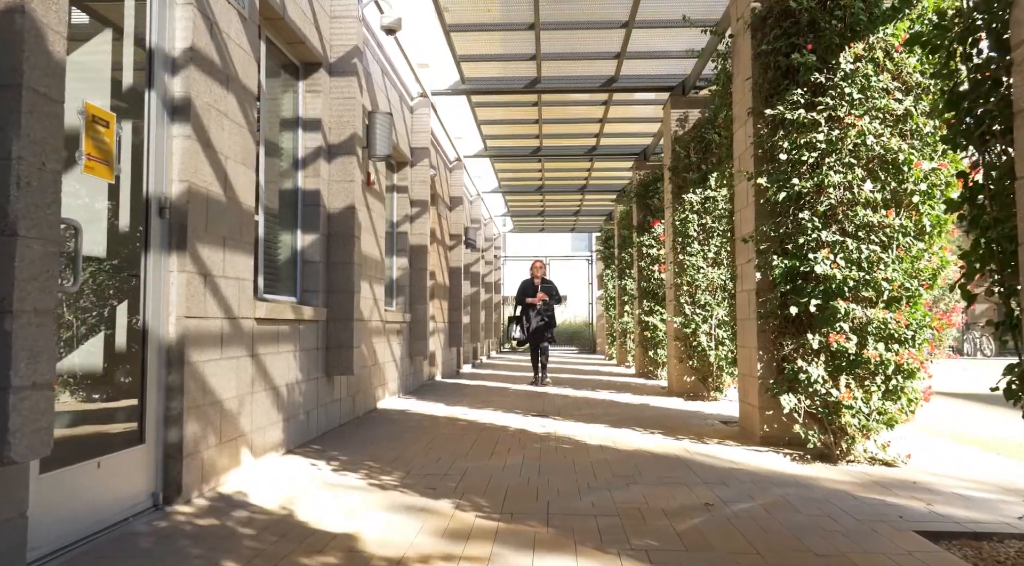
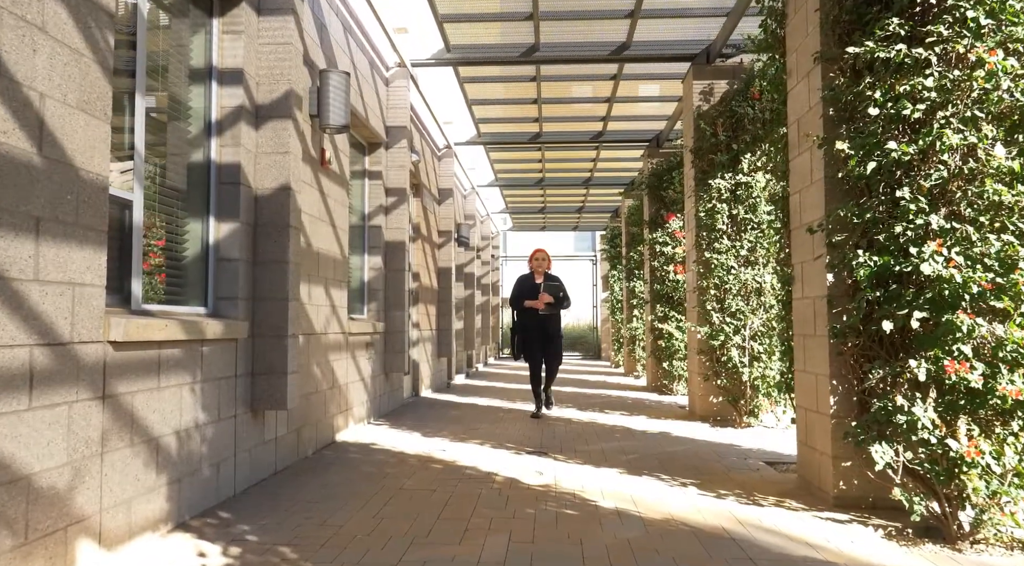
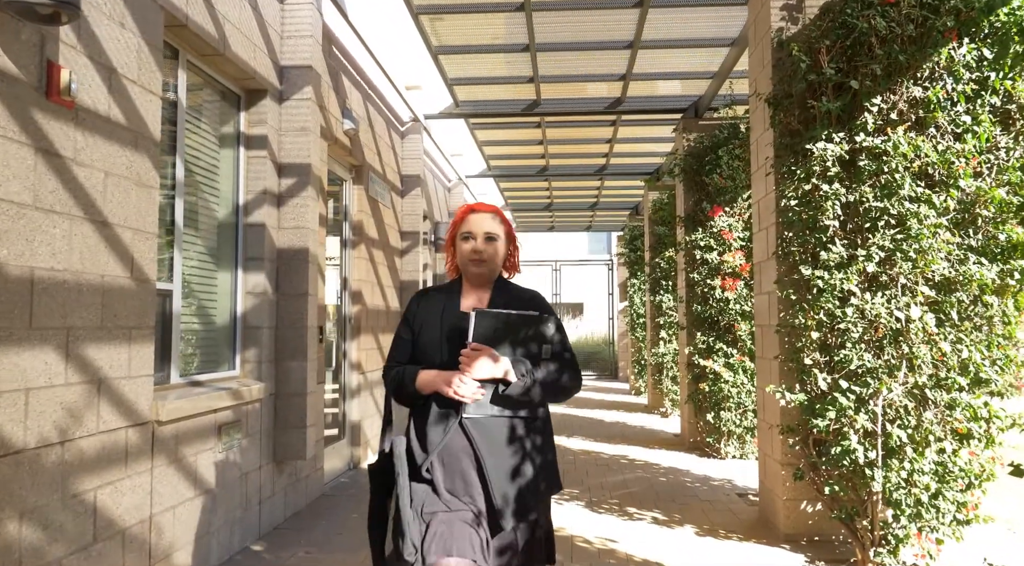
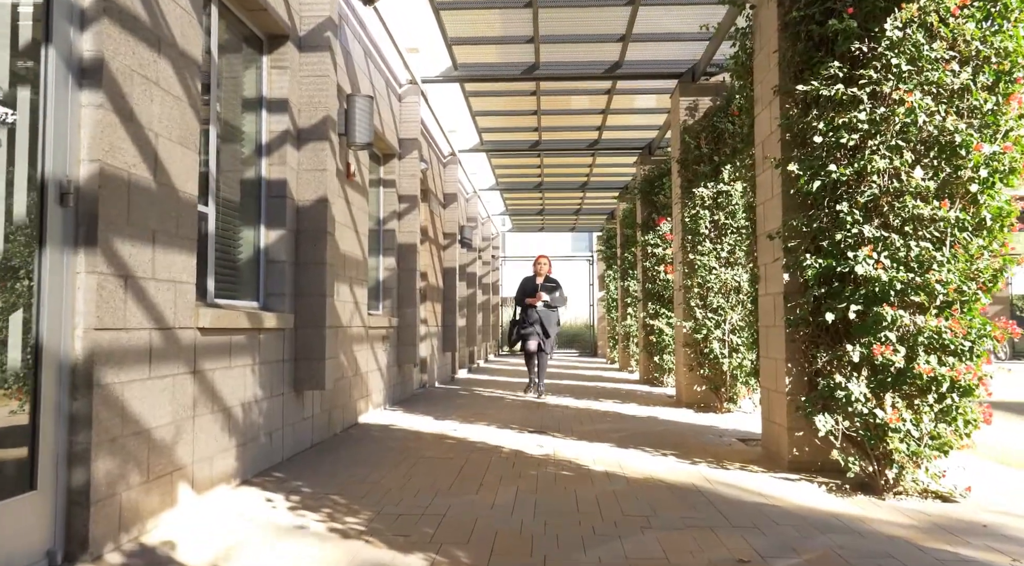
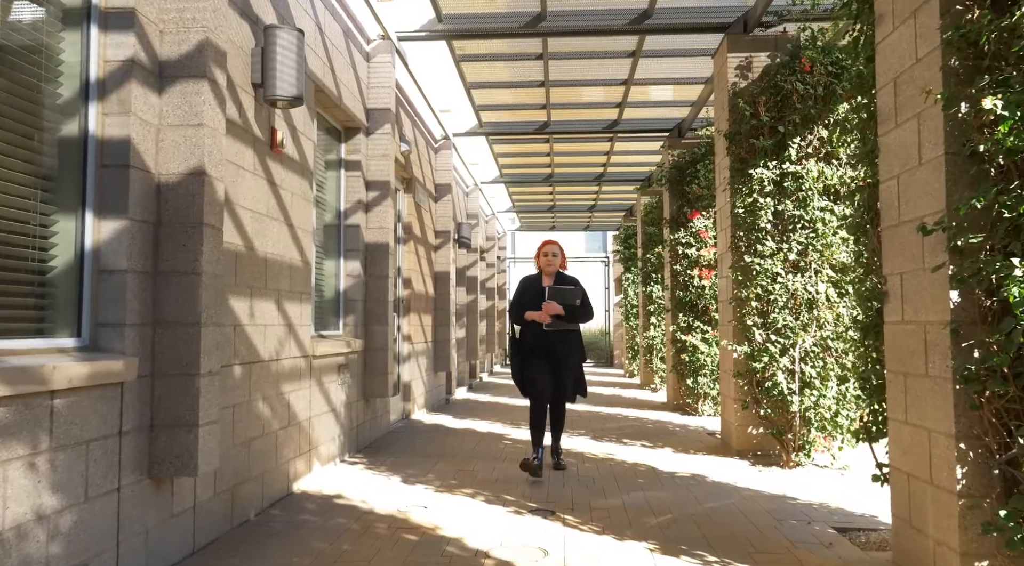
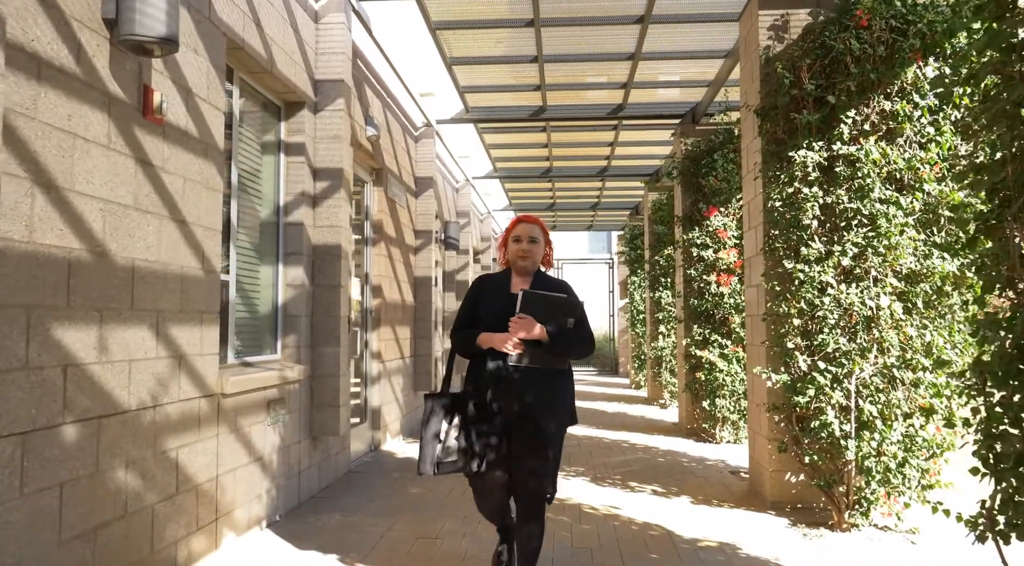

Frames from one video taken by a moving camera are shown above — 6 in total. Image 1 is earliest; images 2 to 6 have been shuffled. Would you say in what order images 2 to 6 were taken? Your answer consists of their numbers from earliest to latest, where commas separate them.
4, 2, 5, 6, 3
